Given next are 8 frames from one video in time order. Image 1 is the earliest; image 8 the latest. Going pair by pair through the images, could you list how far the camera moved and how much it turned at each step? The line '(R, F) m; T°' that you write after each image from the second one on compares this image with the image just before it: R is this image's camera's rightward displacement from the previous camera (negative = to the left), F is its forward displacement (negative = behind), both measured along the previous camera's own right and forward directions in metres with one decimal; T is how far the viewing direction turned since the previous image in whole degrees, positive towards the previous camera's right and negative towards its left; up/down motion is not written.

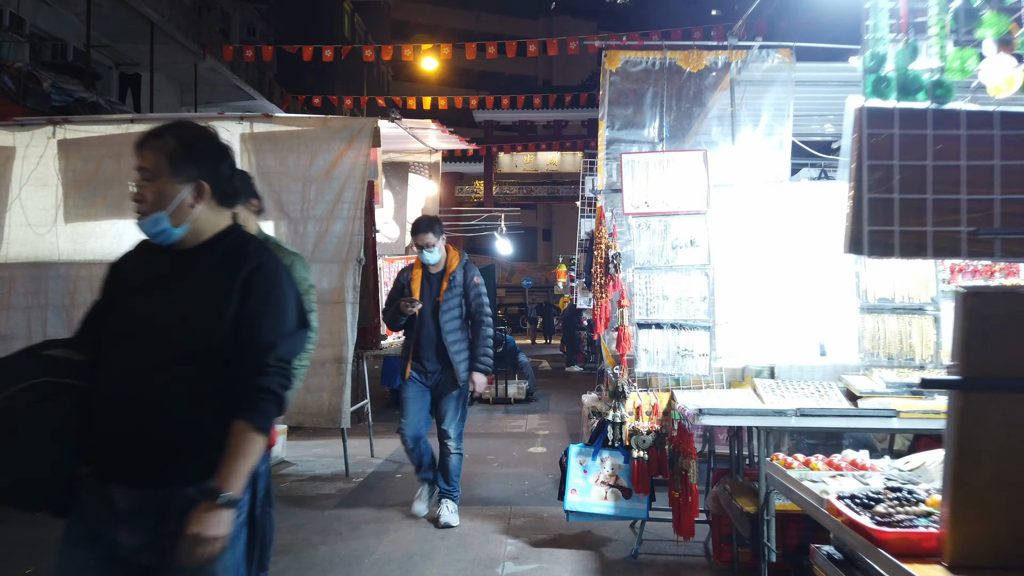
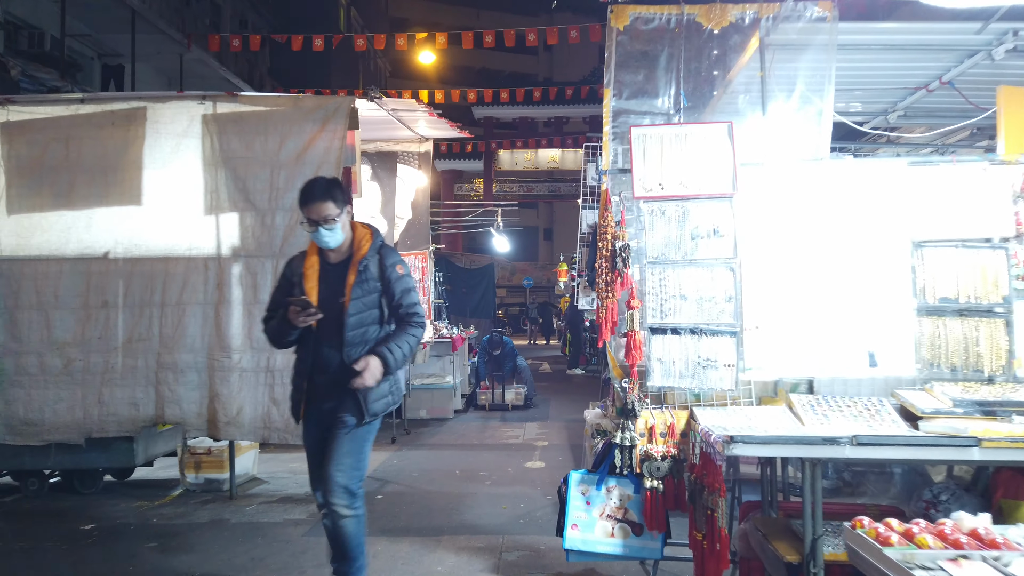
(0.0, +0.5) m; 0°
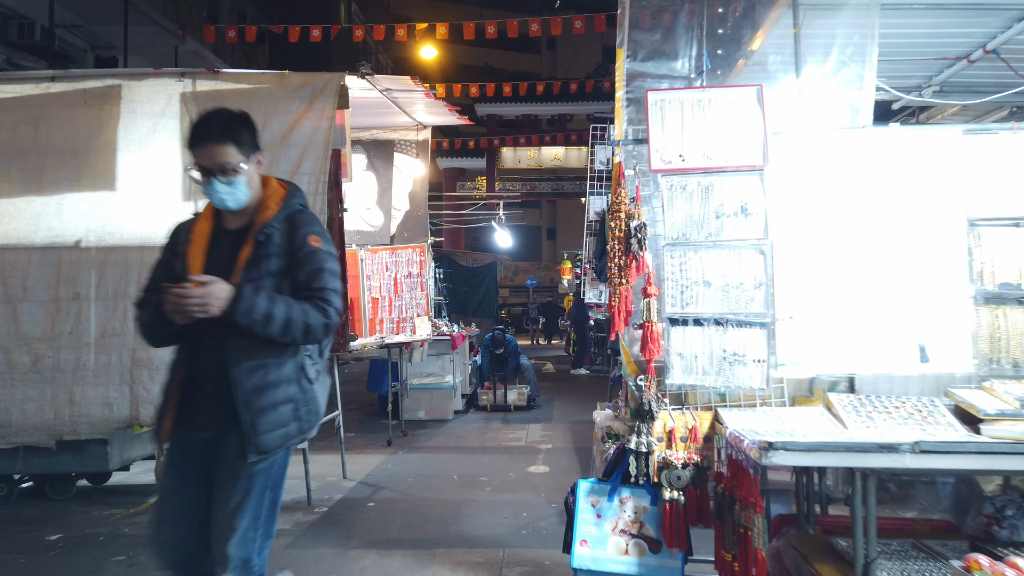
(0.0, +0.3) m; 0°
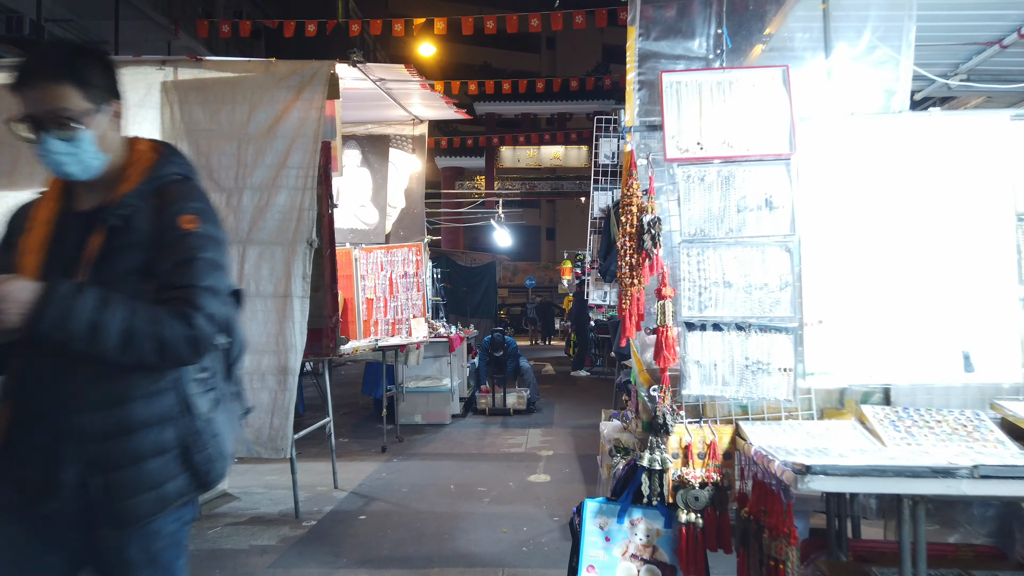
(0.0, +0.2) m; 0°
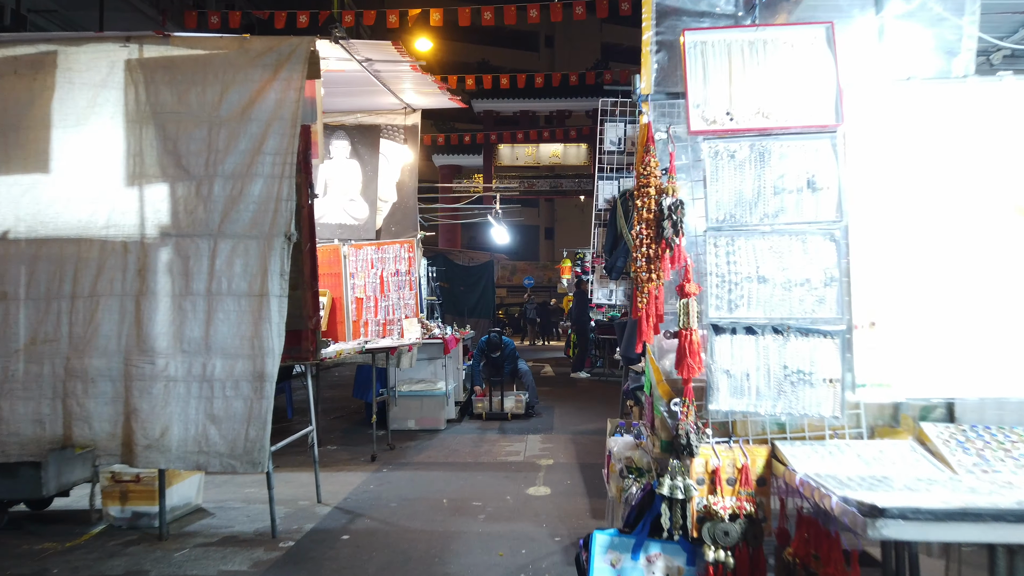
(0.0, +0.3) m; 0°
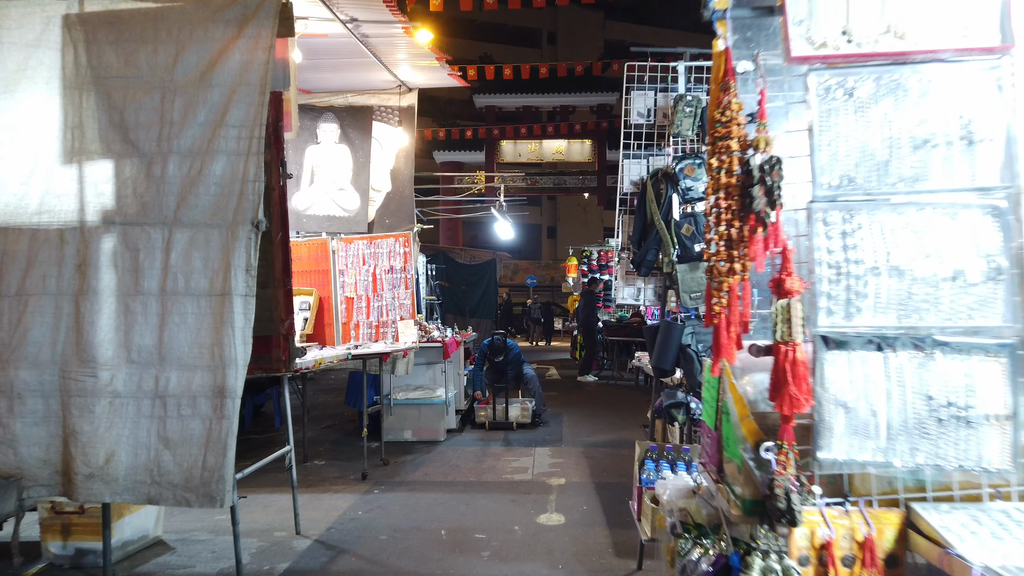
(0.0, +0.6) m; 0°
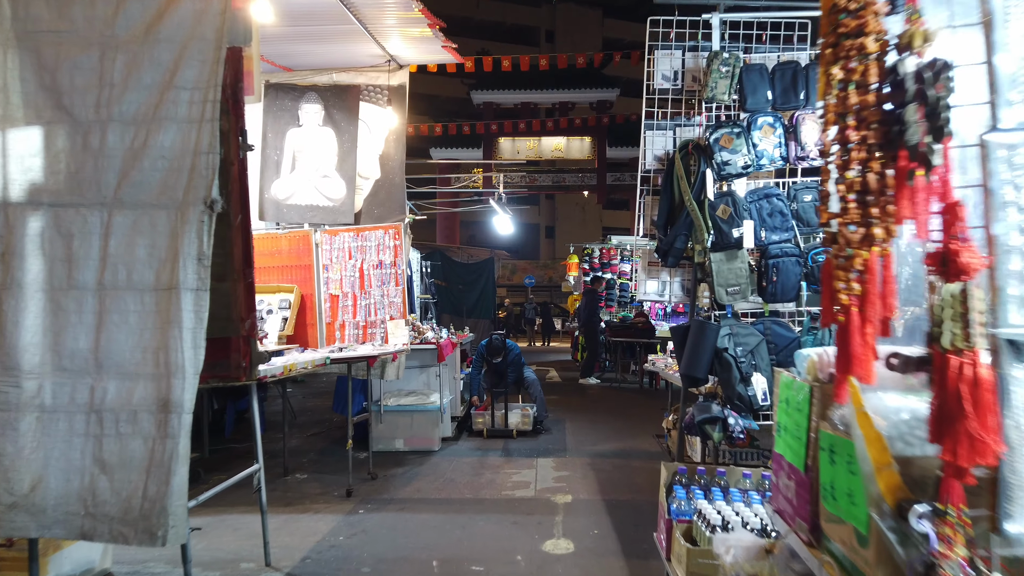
(0.0, +0.5) m; 0°
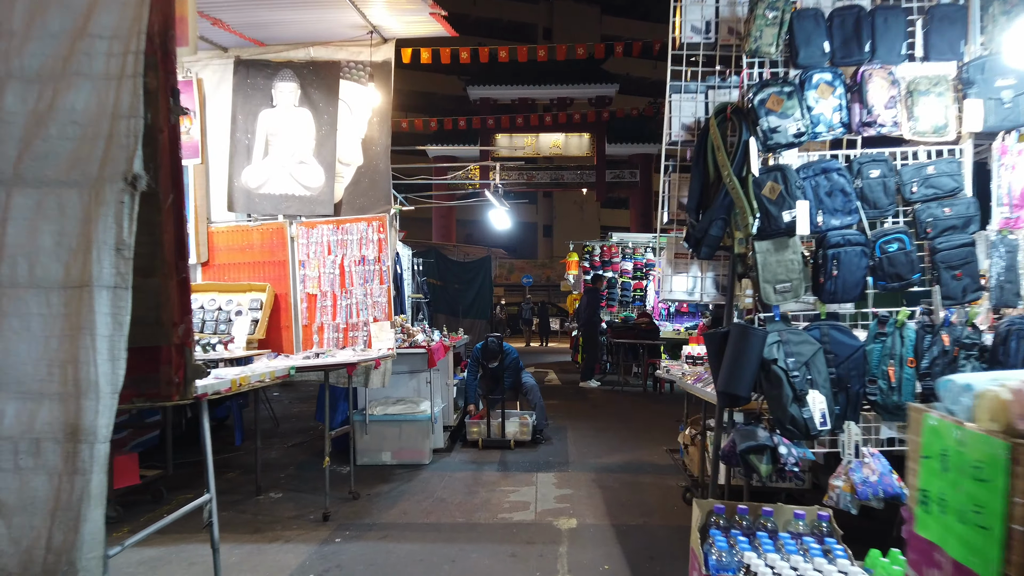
(0.0, +0.5) m; 0°
